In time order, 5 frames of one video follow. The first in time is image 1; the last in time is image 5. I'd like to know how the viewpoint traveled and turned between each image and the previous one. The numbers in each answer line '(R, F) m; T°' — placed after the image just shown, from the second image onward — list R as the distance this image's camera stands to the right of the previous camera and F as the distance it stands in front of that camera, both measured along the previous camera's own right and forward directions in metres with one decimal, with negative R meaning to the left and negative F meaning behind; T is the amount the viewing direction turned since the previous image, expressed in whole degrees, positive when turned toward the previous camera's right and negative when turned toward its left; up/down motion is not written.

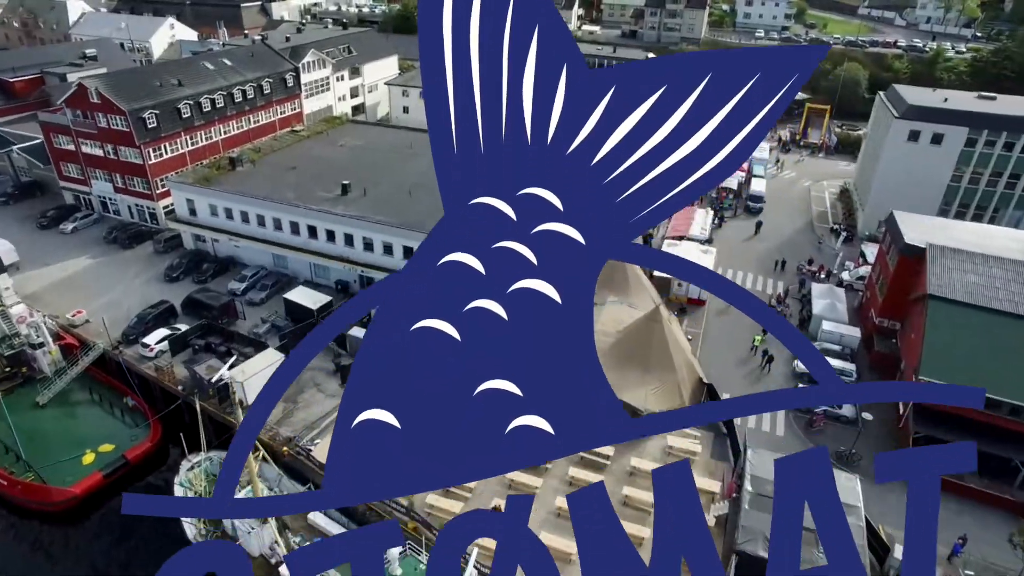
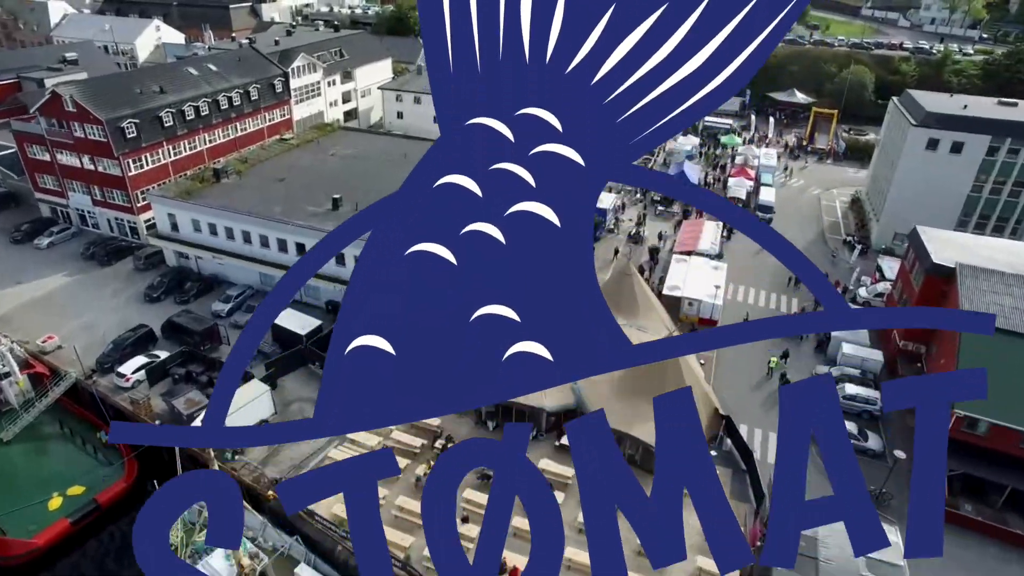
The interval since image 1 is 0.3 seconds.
(-0.3, +2.4) m; 0°
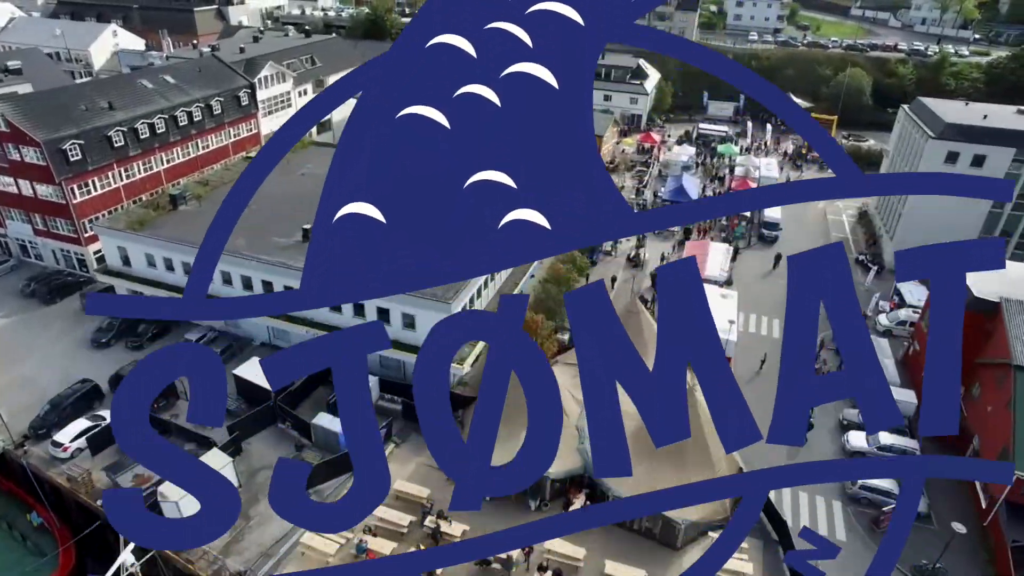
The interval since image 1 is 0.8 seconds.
(-0.7, +4.1) m; +2°
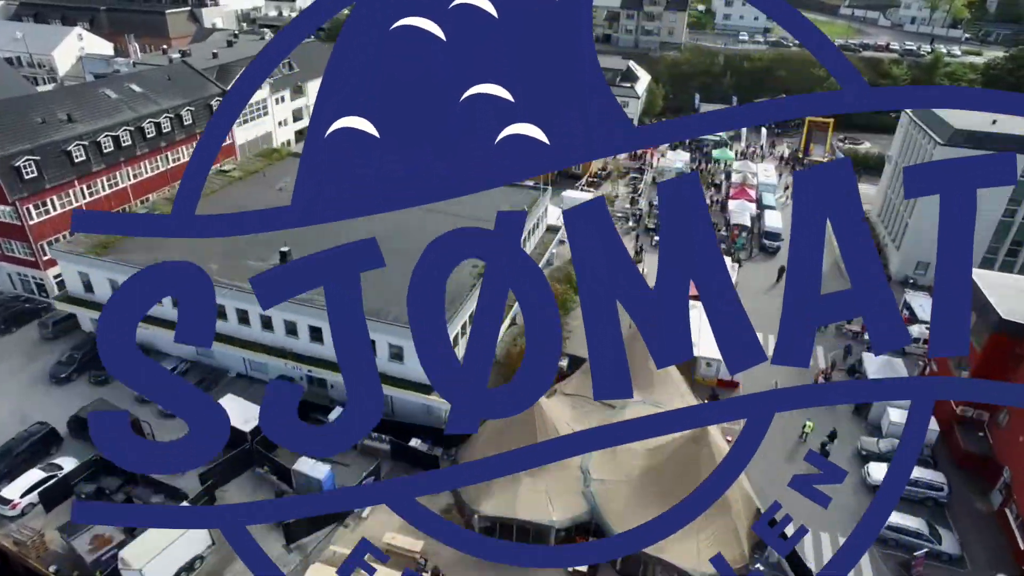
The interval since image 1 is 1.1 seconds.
(-0.5, +2.5) m; +1°
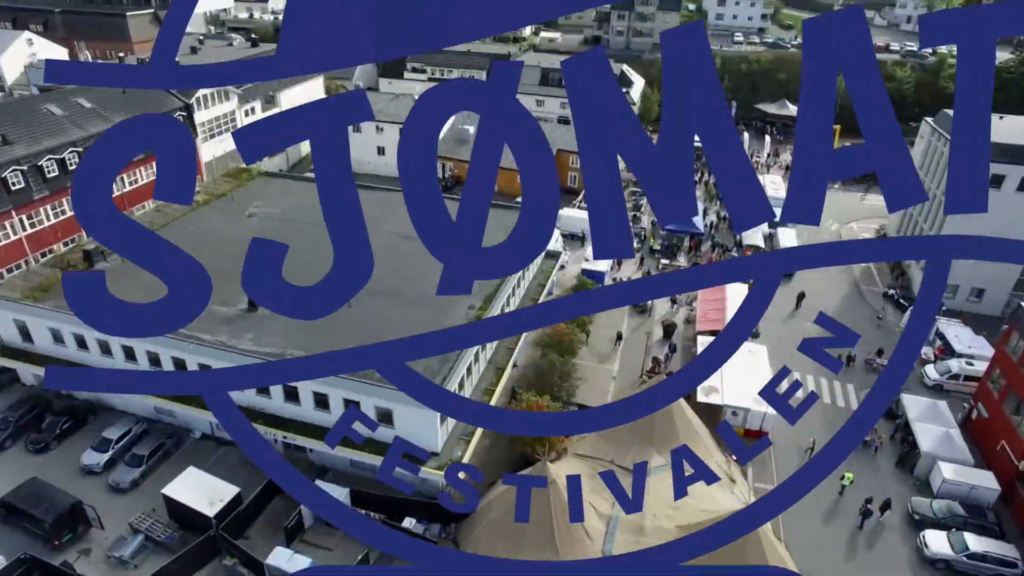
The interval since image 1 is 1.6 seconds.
(-0.9, +4.2) m; +2°
